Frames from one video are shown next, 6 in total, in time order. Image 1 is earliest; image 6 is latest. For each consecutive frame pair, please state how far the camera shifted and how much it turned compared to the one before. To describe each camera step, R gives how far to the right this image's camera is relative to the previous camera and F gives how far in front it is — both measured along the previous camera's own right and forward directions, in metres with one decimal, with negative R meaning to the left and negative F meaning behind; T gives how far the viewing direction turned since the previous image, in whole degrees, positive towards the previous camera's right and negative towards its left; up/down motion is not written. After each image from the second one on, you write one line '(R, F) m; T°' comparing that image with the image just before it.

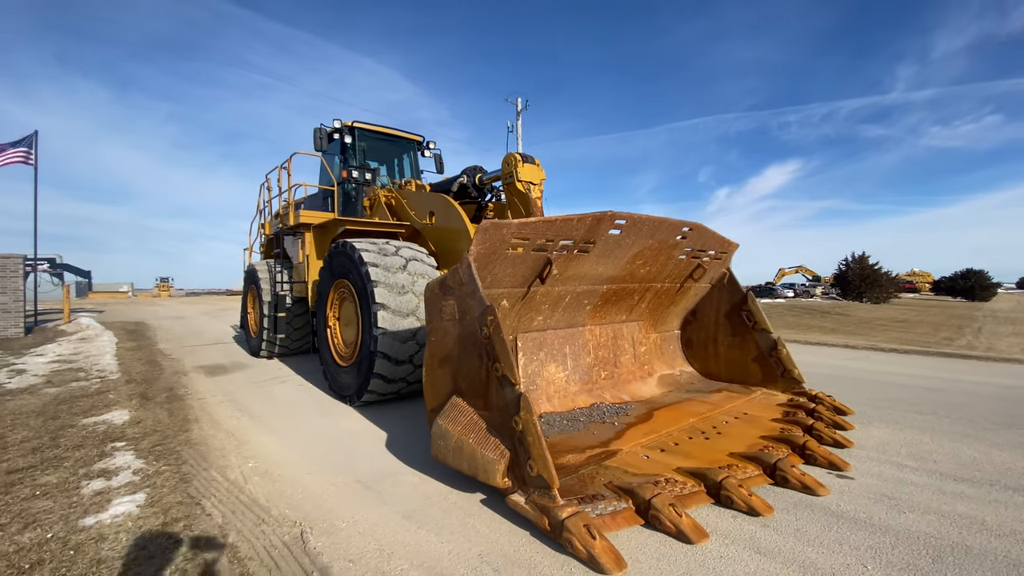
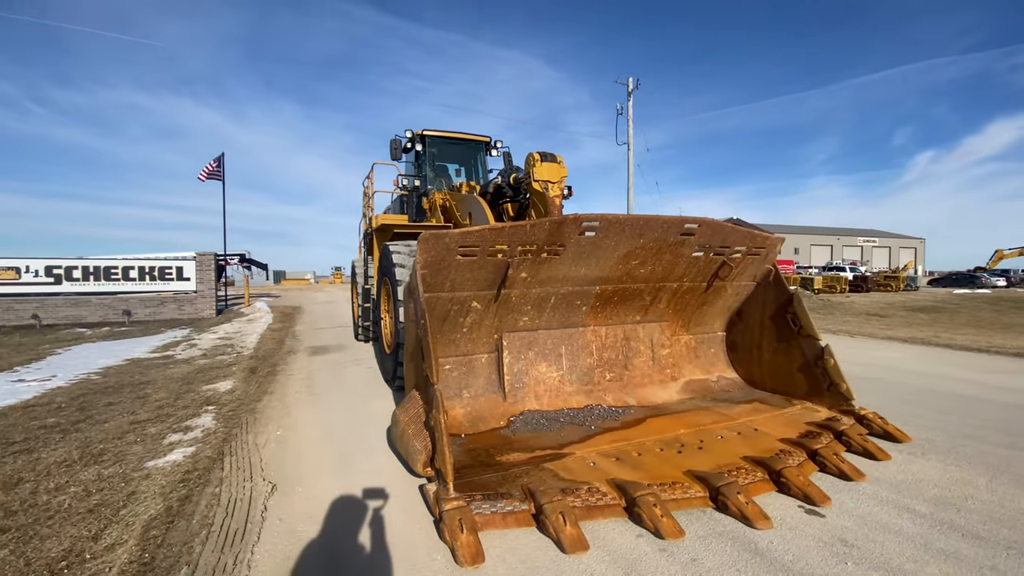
(+1.3, 0.0) m; -17°
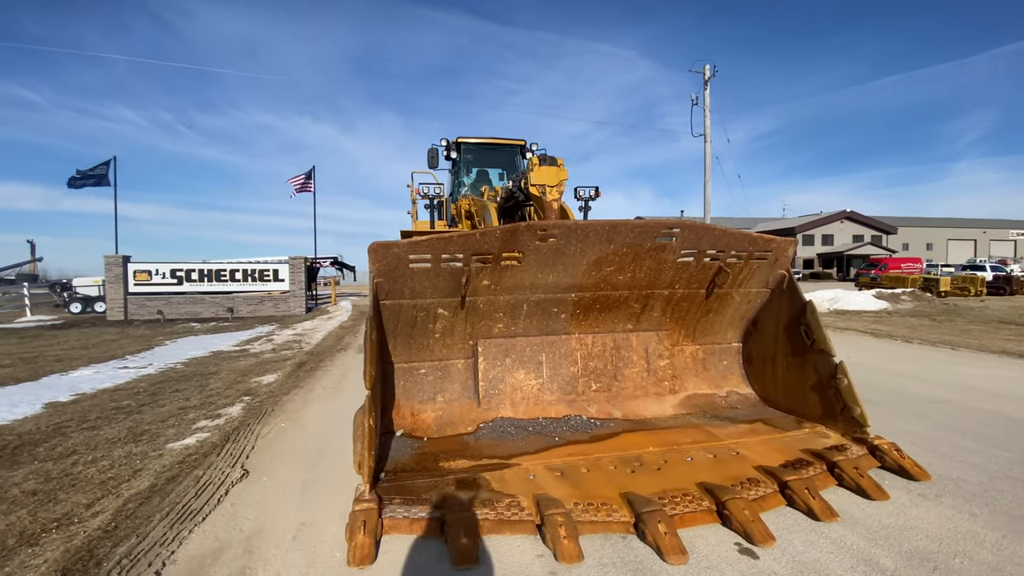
(+1.0, +0.1) m; -11°
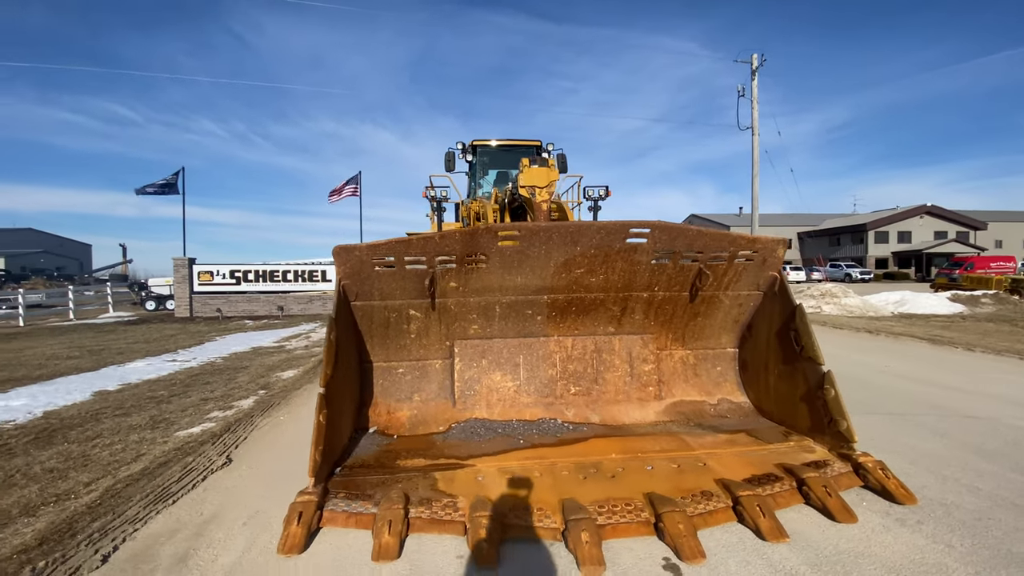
(+0.7, 0.0) m; -7°
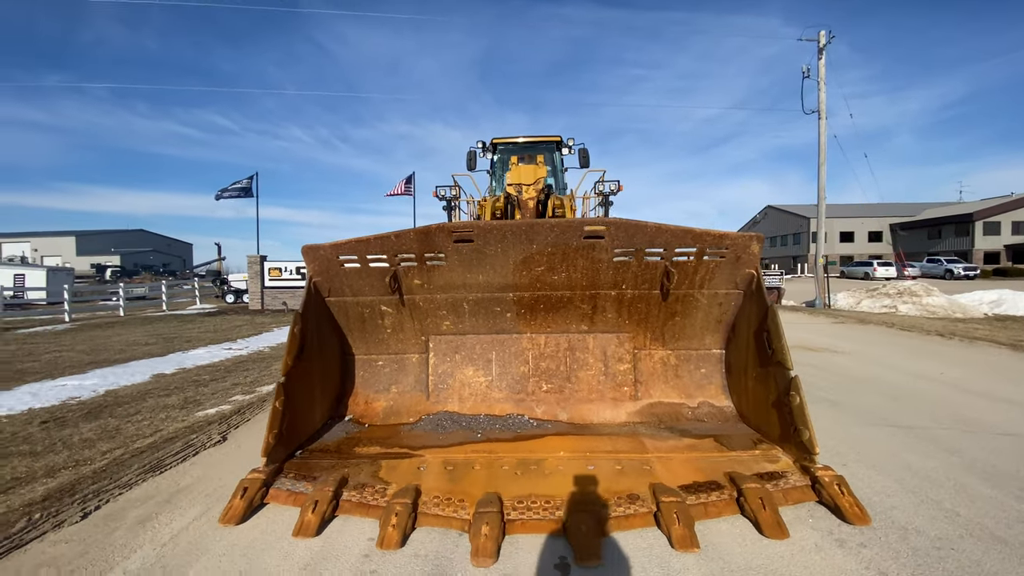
(+0.8, 0.0) m; -8°
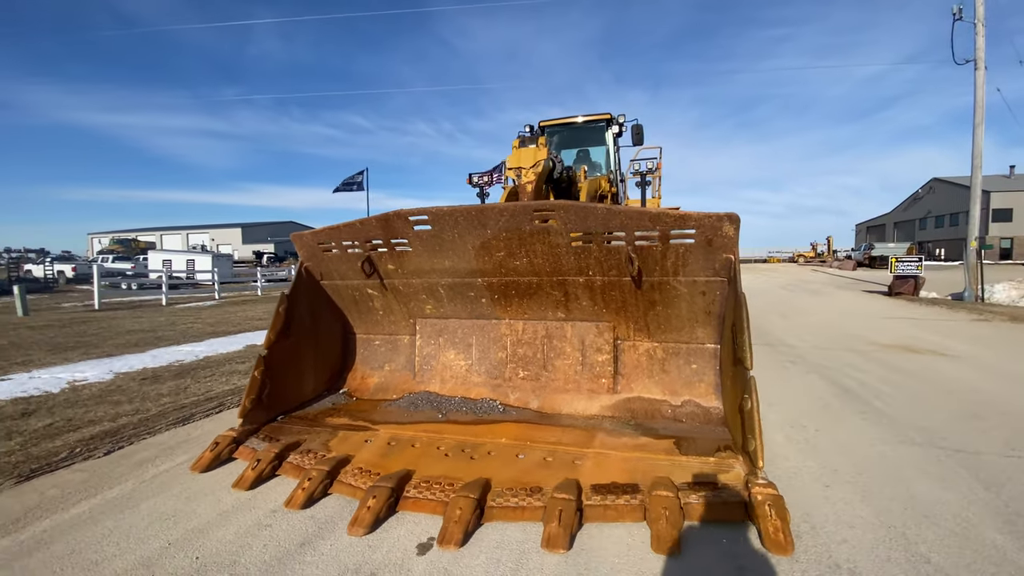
(+1.2, +0.2) m; -14°
